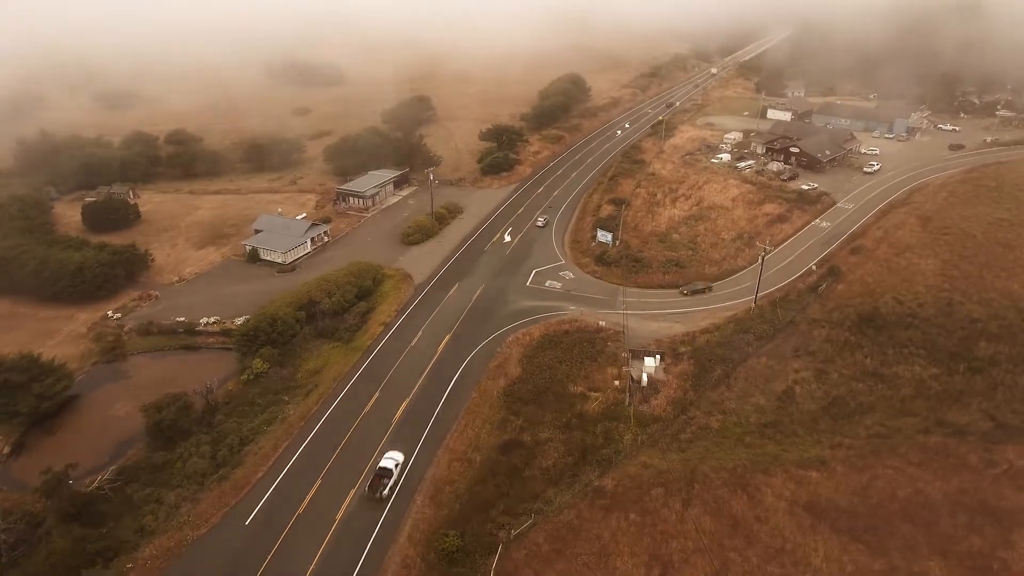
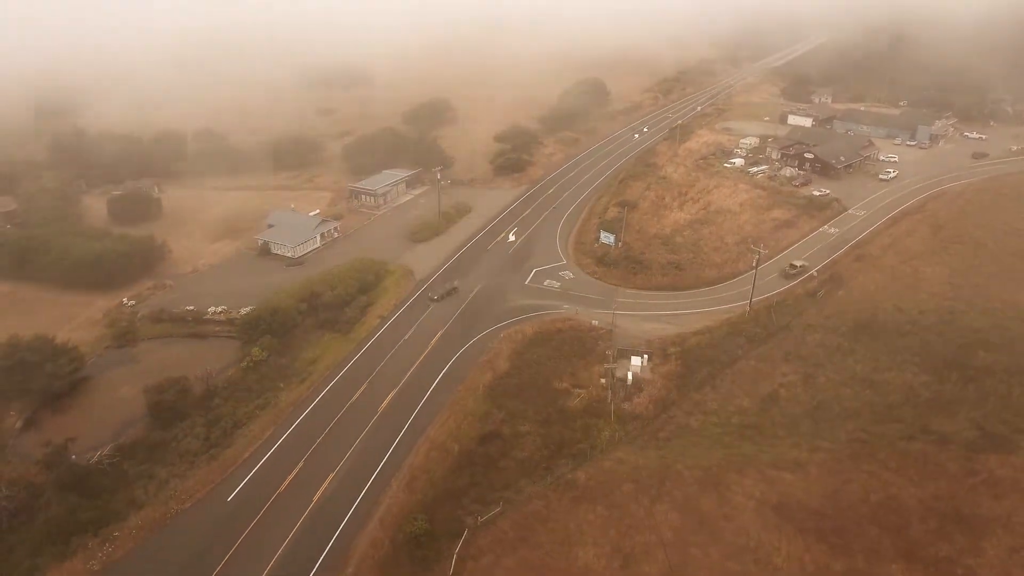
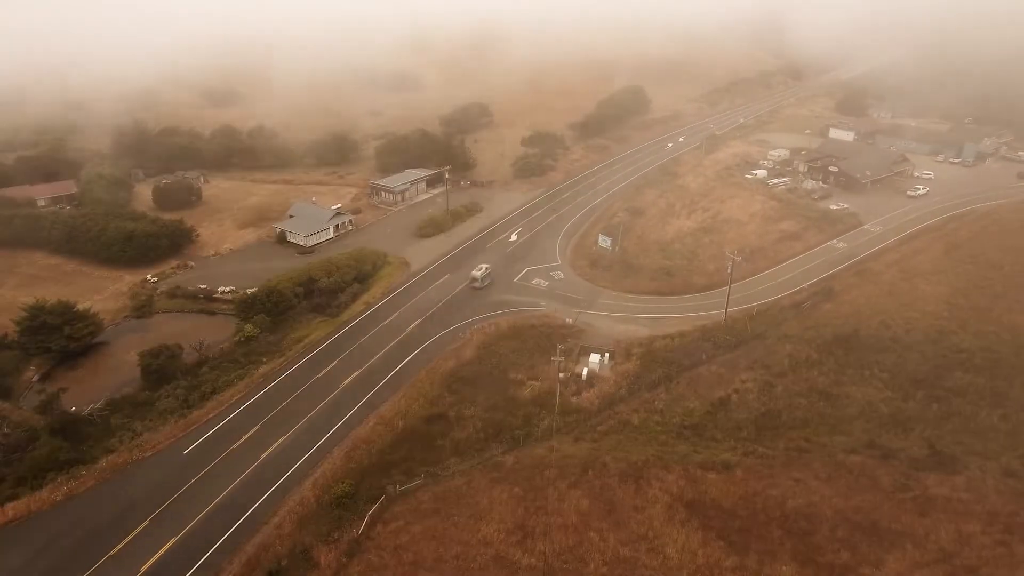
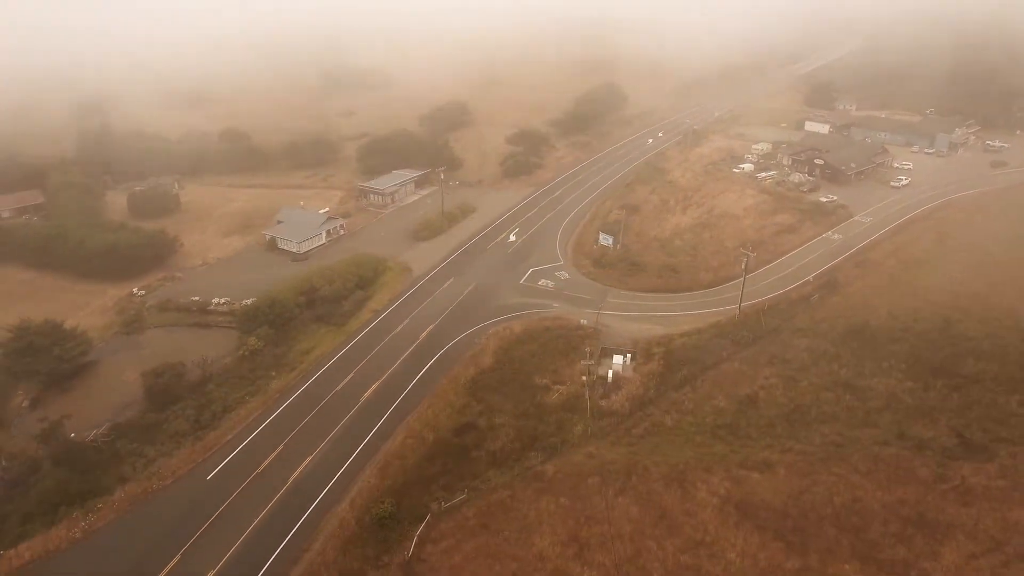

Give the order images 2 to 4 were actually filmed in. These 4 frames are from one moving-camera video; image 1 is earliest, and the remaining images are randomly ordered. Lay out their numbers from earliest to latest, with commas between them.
2, 4, 3
